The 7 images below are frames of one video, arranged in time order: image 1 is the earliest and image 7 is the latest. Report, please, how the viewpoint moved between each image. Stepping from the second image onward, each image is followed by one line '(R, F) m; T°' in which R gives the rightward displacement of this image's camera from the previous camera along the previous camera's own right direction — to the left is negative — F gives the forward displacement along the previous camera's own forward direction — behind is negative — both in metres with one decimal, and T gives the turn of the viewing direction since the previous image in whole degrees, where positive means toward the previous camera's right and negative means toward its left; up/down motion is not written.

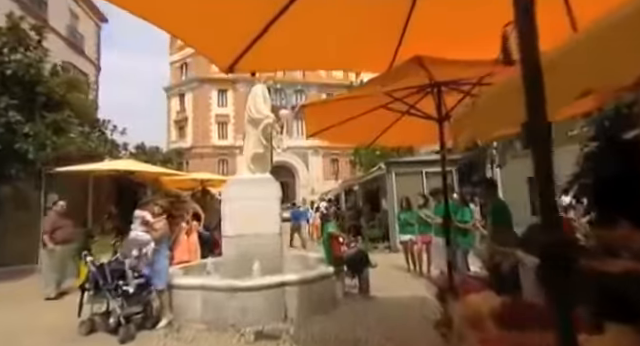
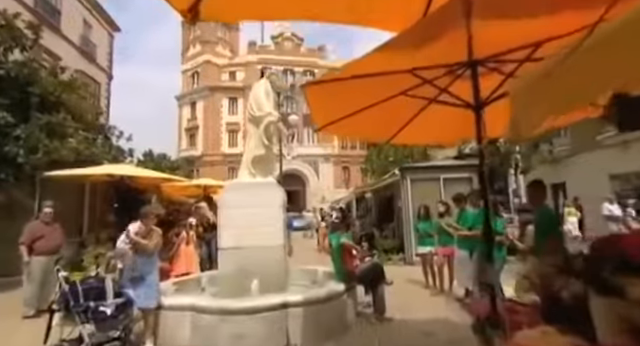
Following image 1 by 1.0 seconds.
(0.0, +0.9) m; -2°
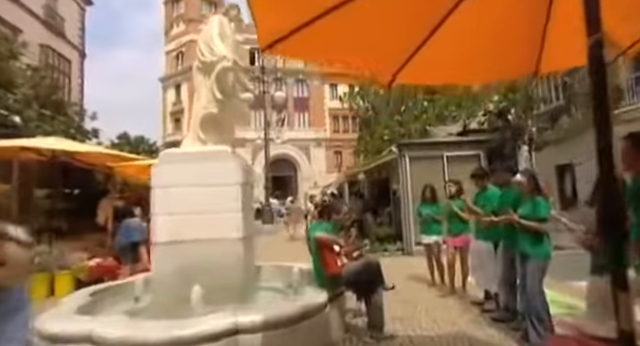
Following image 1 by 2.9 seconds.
(+0.3, +1.9) m; +1°
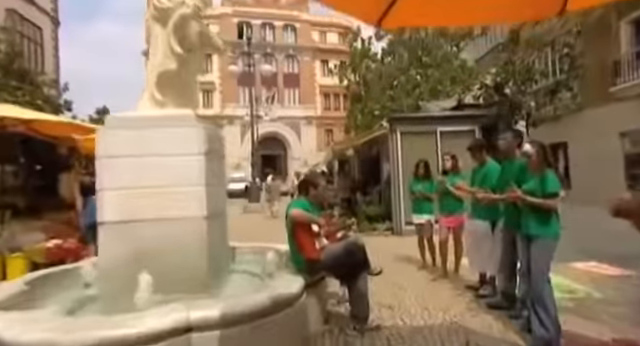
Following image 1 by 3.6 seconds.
(+0.2, +0.7) m; +1°
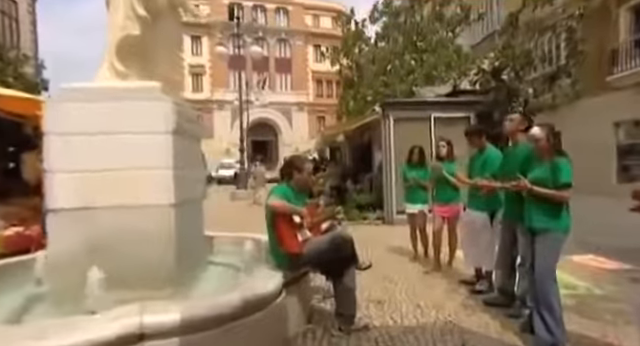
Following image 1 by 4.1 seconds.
(+0.1, +0.5) m; +1°
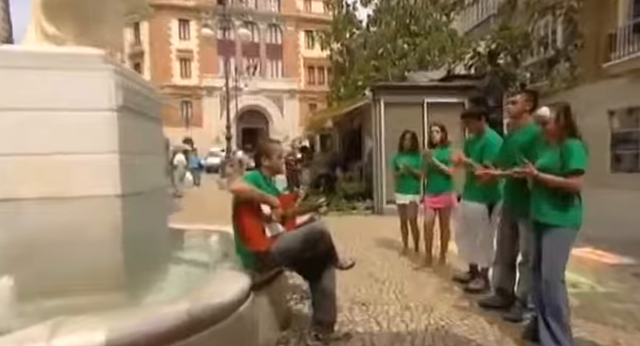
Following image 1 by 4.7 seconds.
(+0.2, +0.6) m; +1°
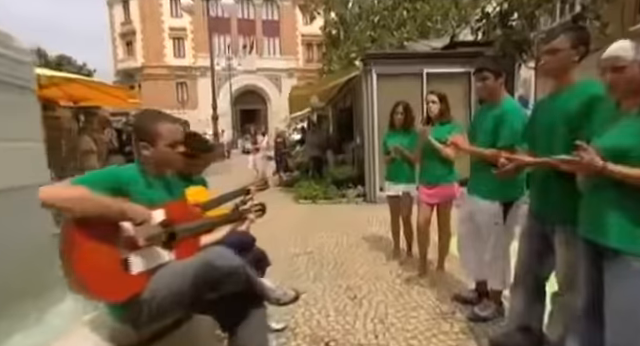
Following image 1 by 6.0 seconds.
(+0.5, +1.4) m; -1°
